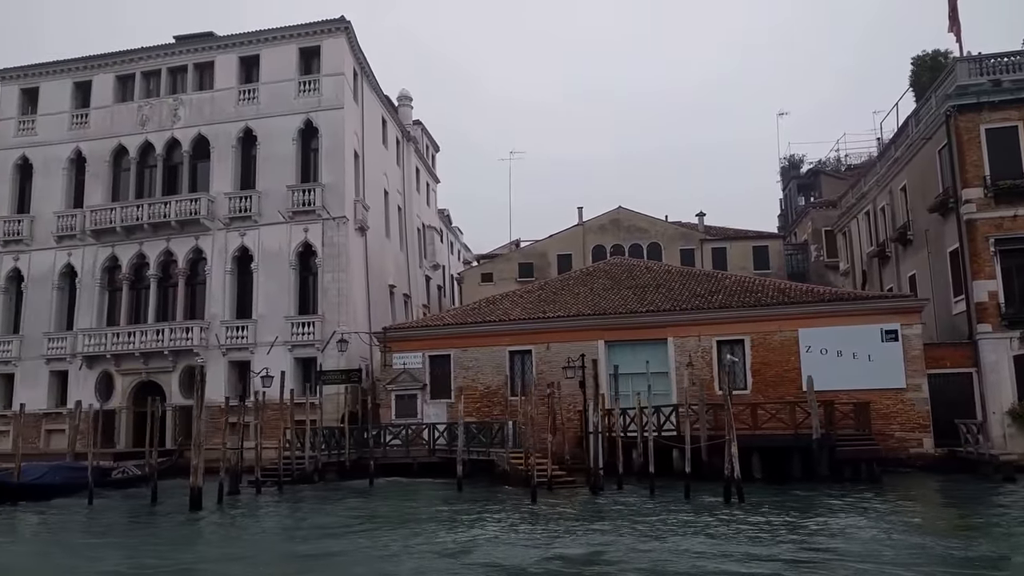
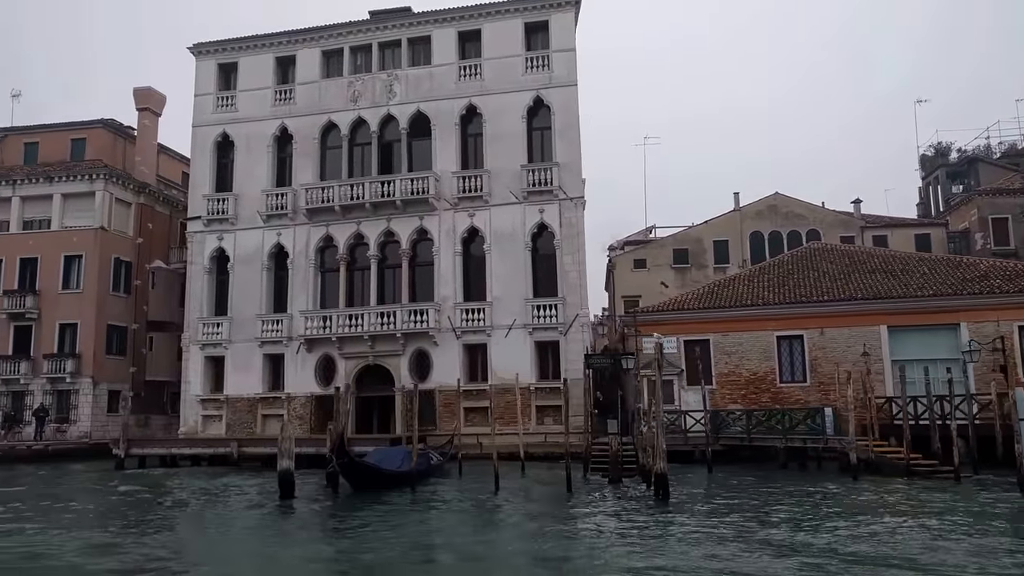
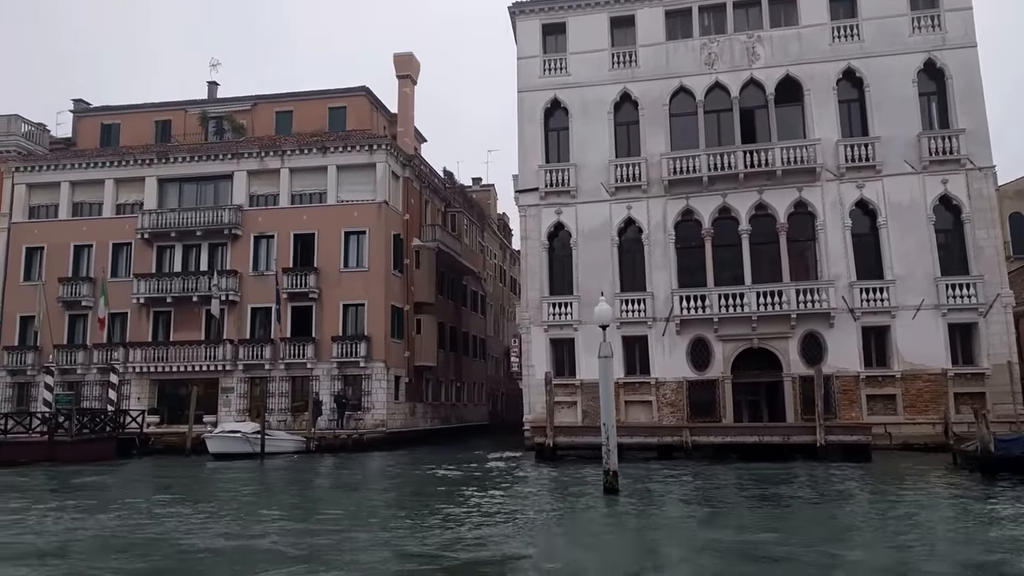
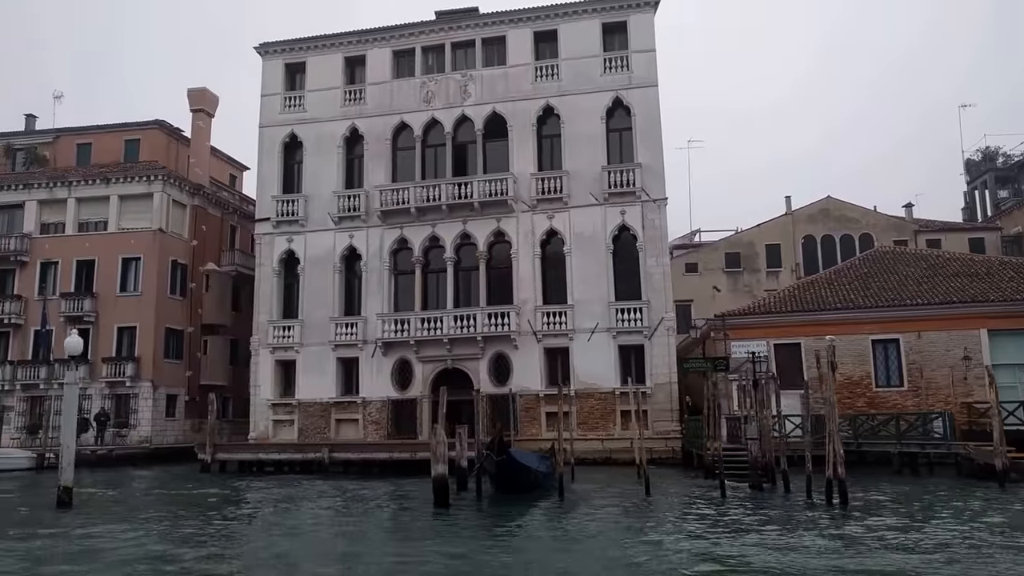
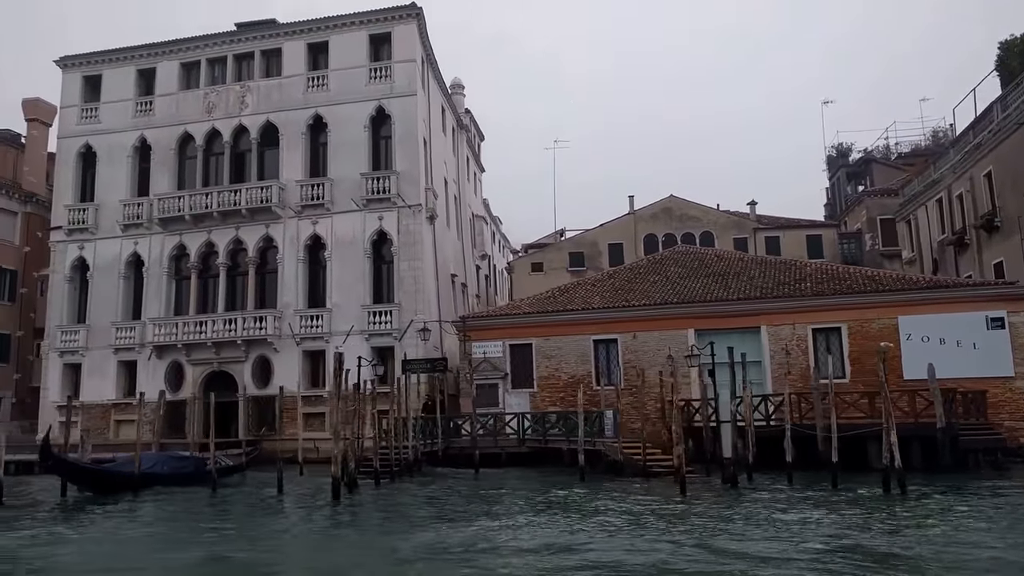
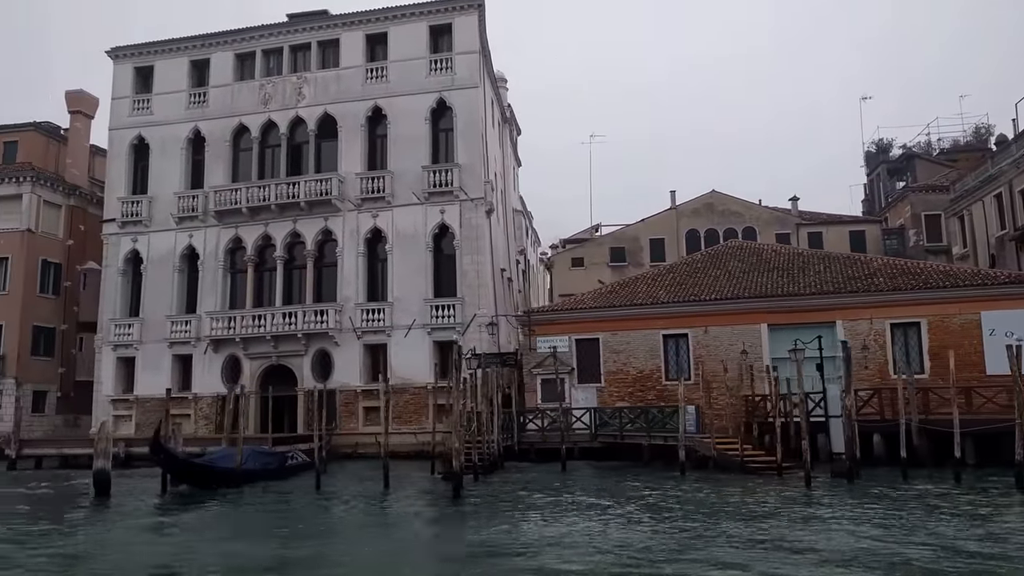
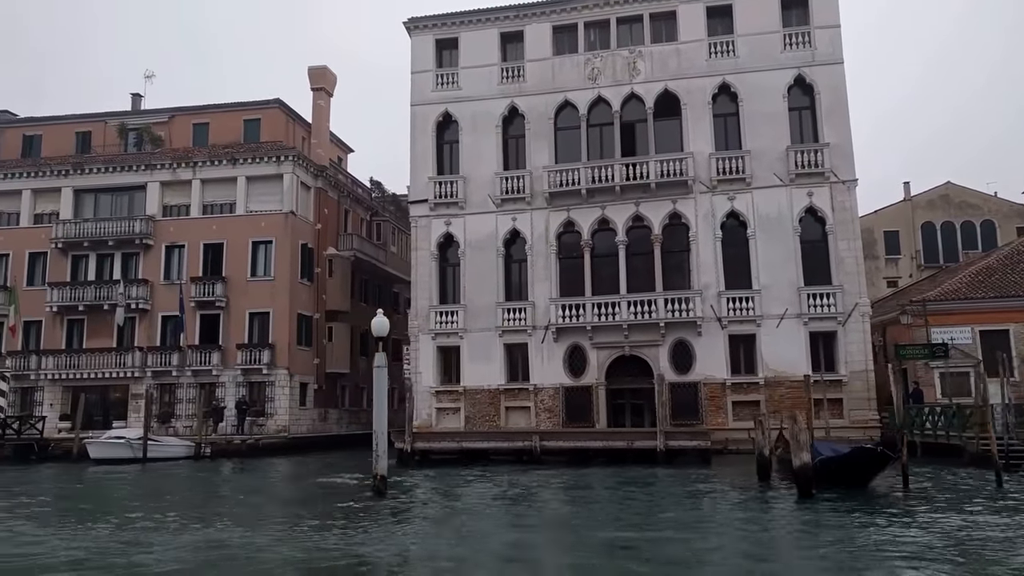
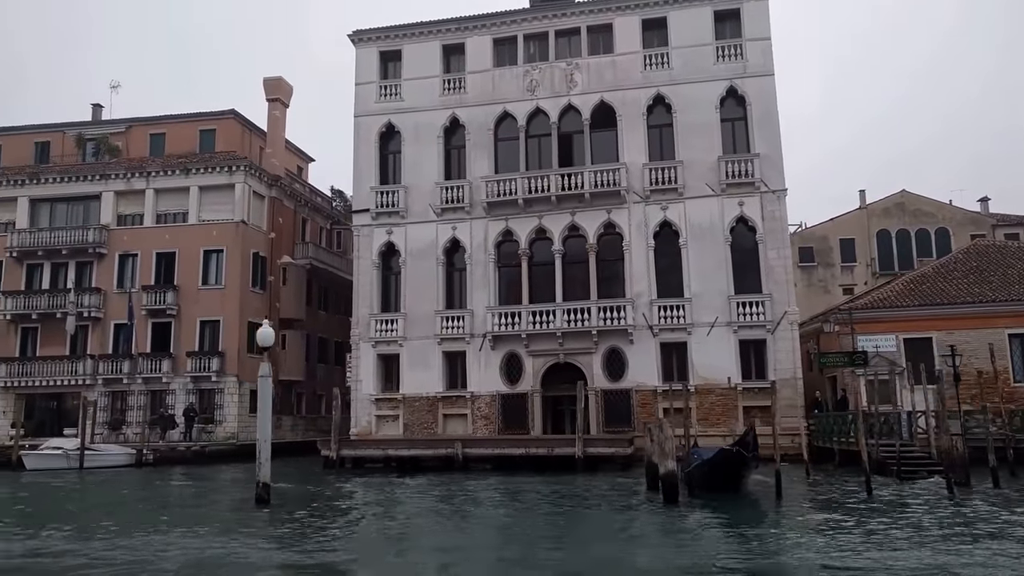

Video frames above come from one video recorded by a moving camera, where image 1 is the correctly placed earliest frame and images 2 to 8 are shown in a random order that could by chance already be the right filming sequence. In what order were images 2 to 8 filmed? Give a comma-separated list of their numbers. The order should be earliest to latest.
5, 6, 2, 4, 8, 7, 3
